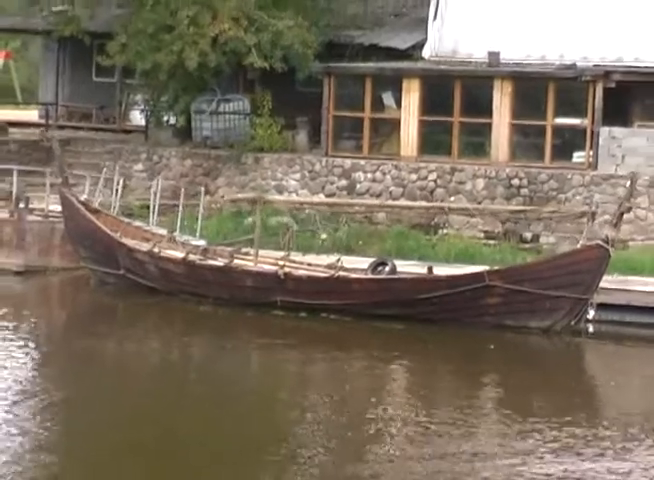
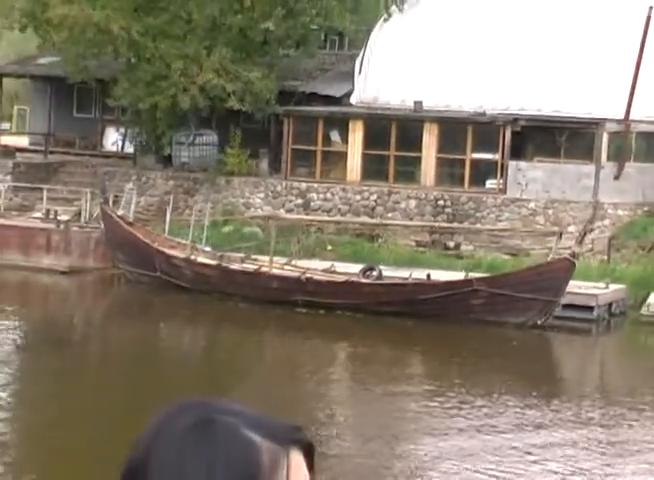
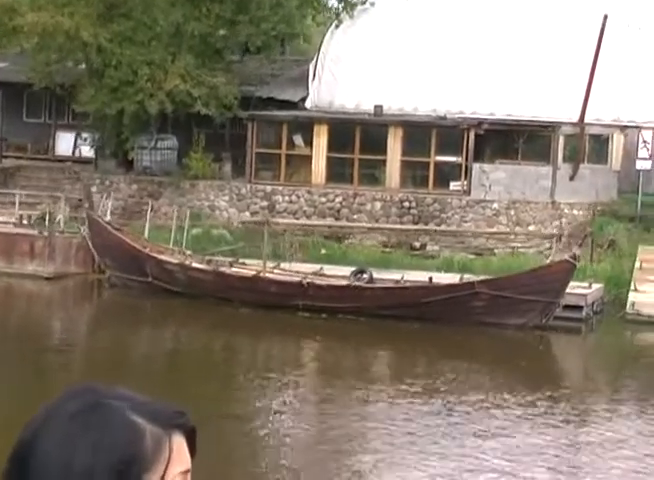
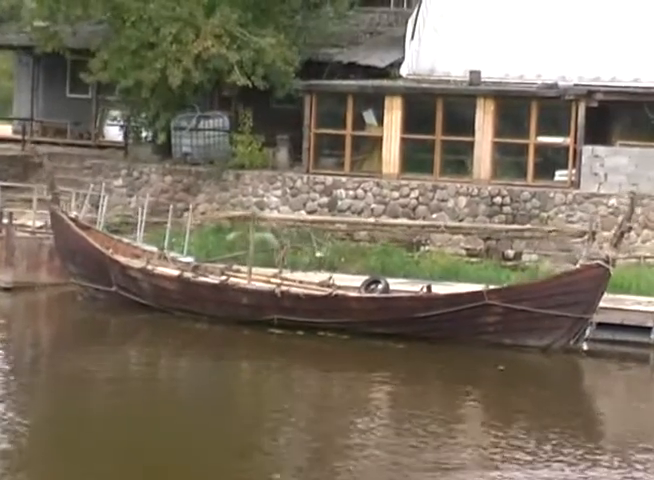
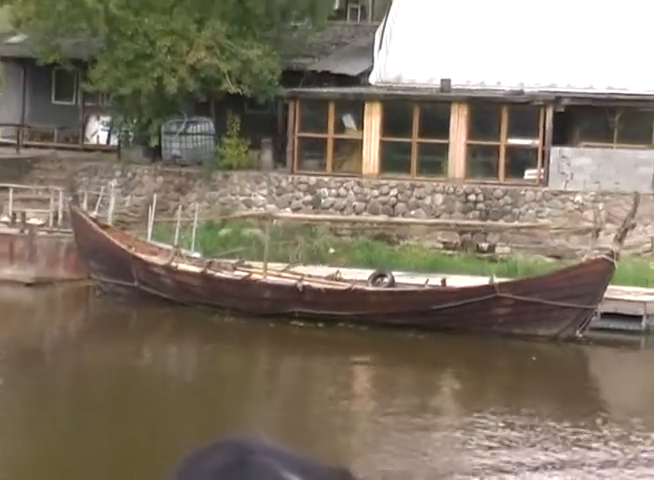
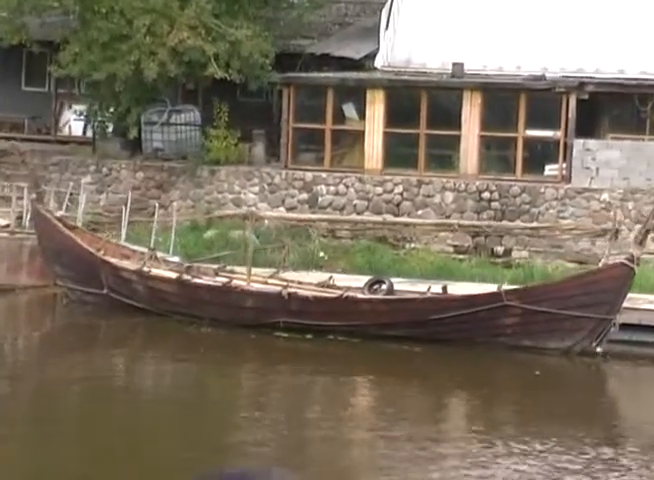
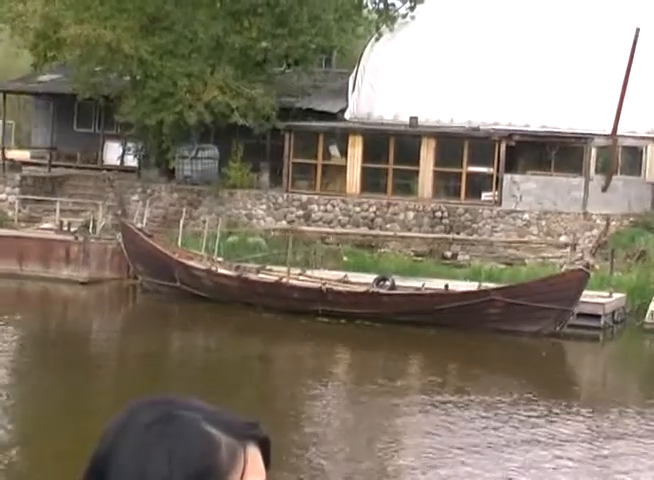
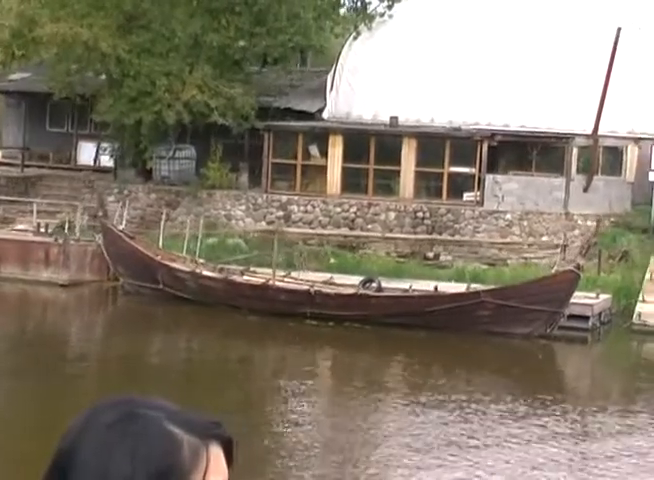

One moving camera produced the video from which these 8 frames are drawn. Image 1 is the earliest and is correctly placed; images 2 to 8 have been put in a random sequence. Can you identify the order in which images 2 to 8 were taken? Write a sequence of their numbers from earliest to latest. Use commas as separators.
4, 6, 5, 2, 7, 8, 3
